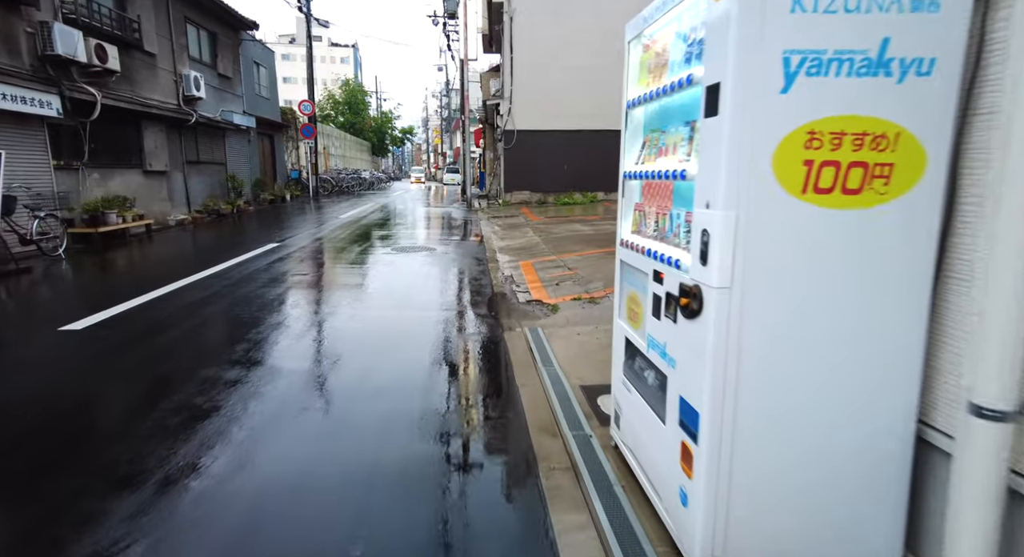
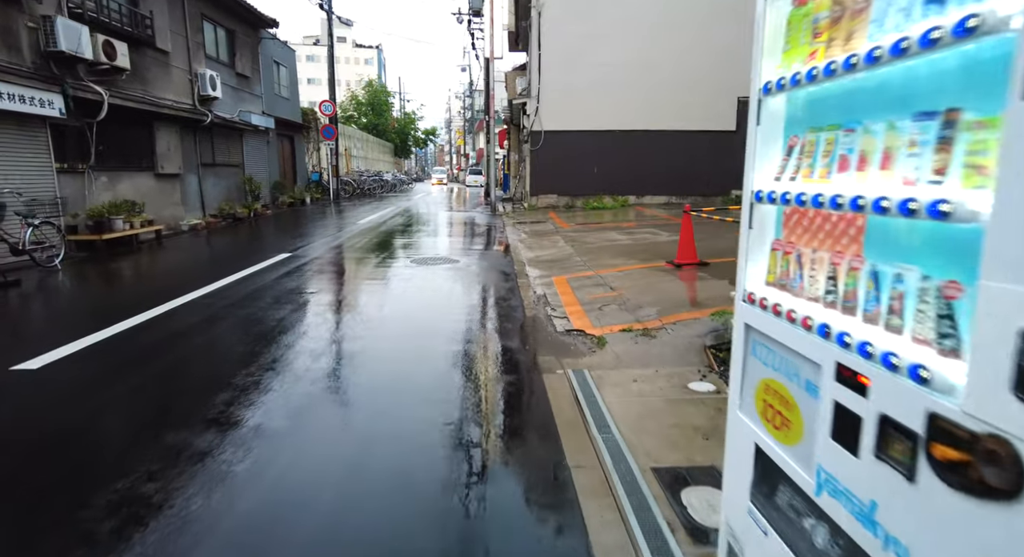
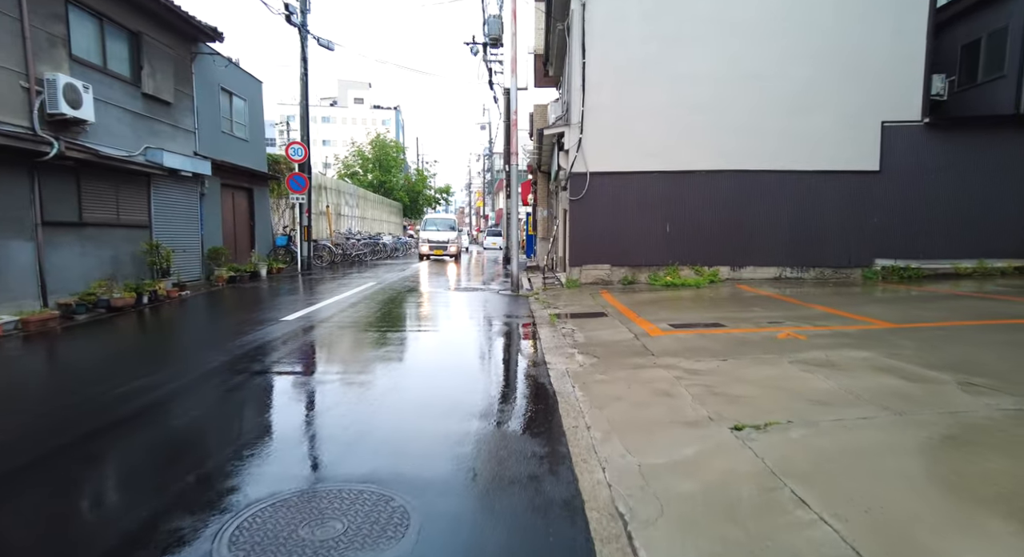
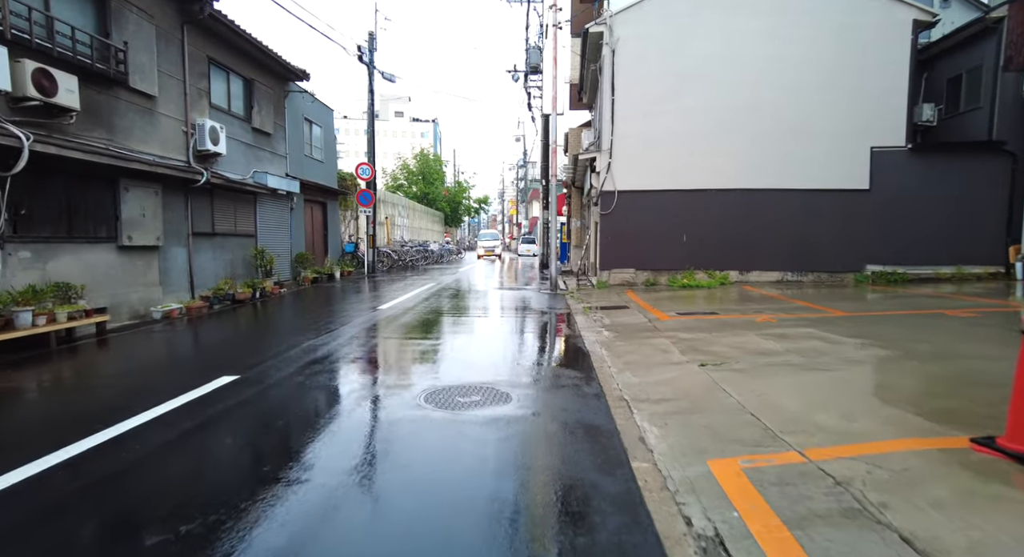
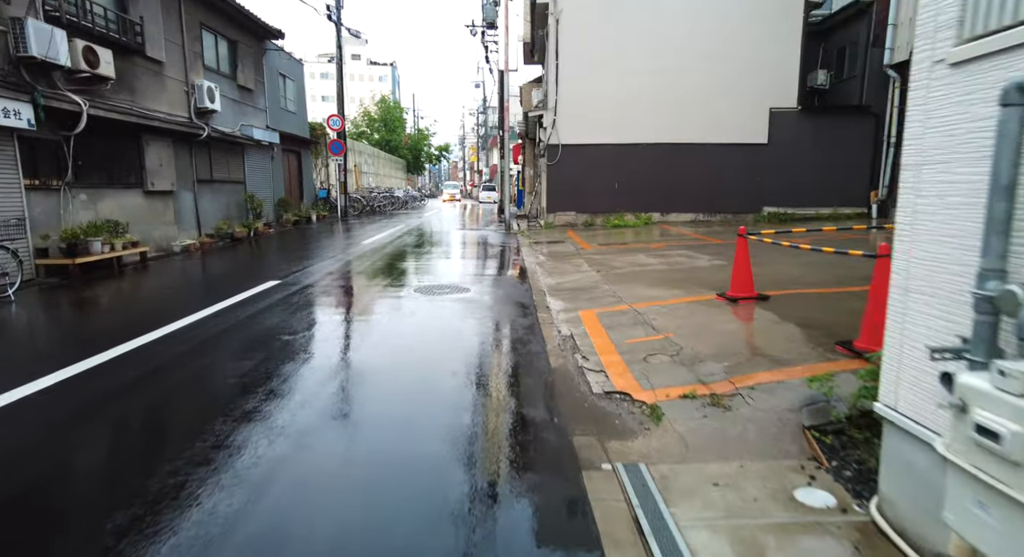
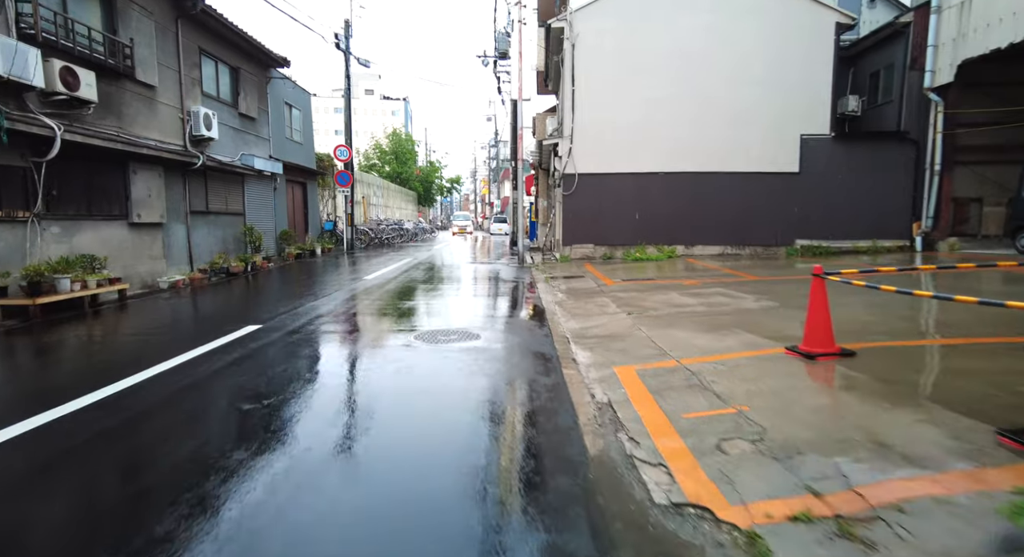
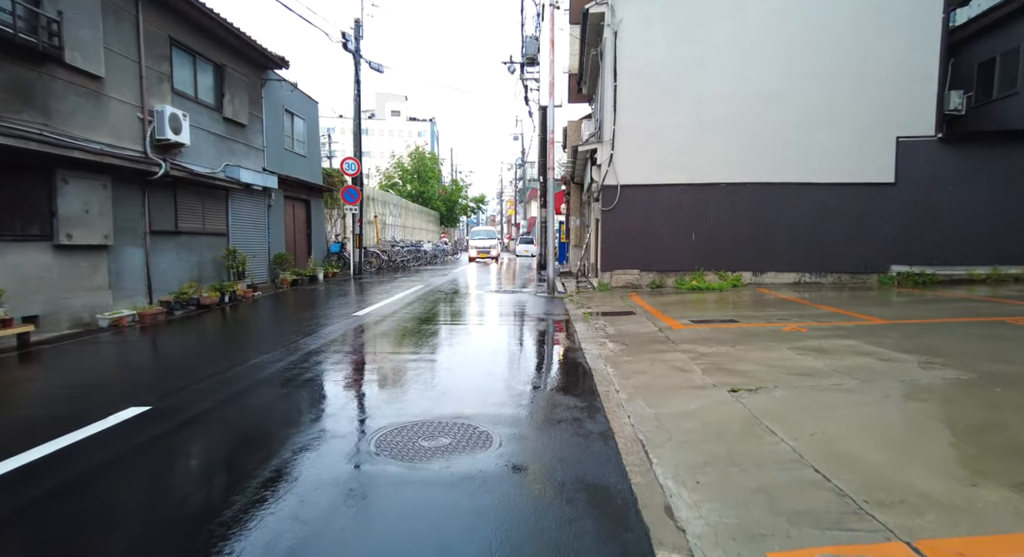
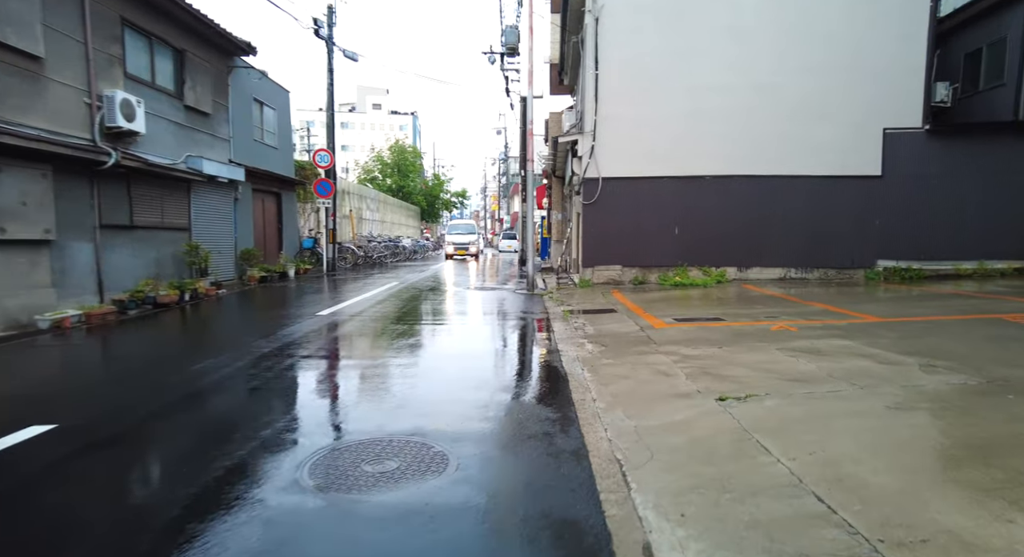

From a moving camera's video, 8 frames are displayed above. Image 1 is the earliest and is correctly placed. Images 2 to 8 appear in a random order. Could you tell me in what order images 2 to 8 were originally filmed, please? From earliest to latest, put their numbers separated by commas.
2, 5, 6, 4, 7, 8, 3
